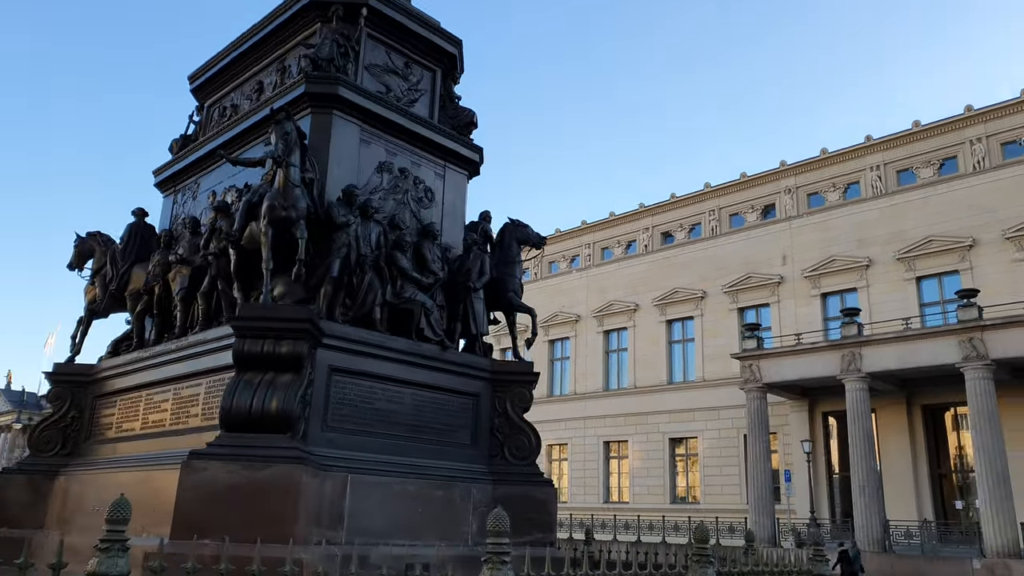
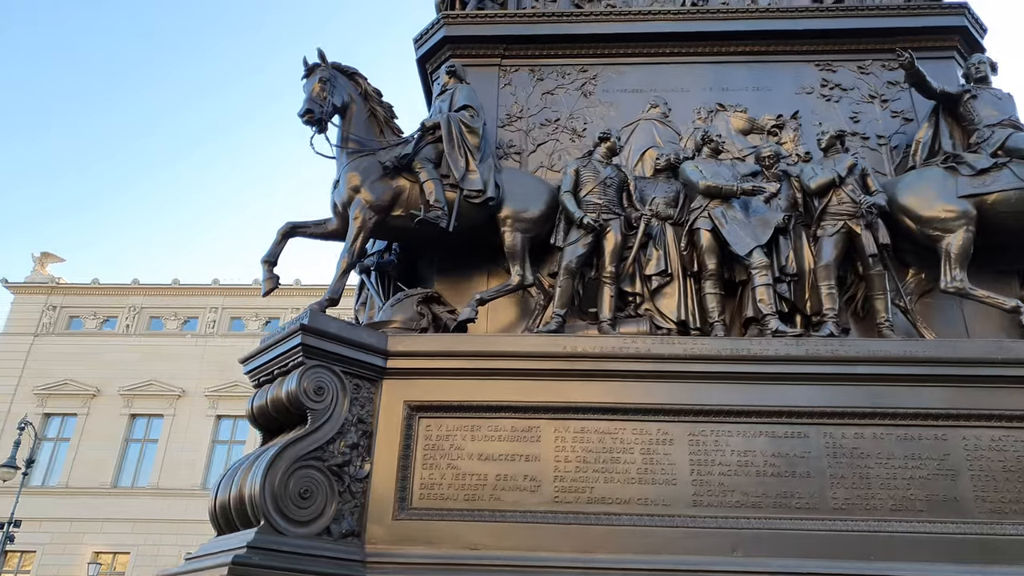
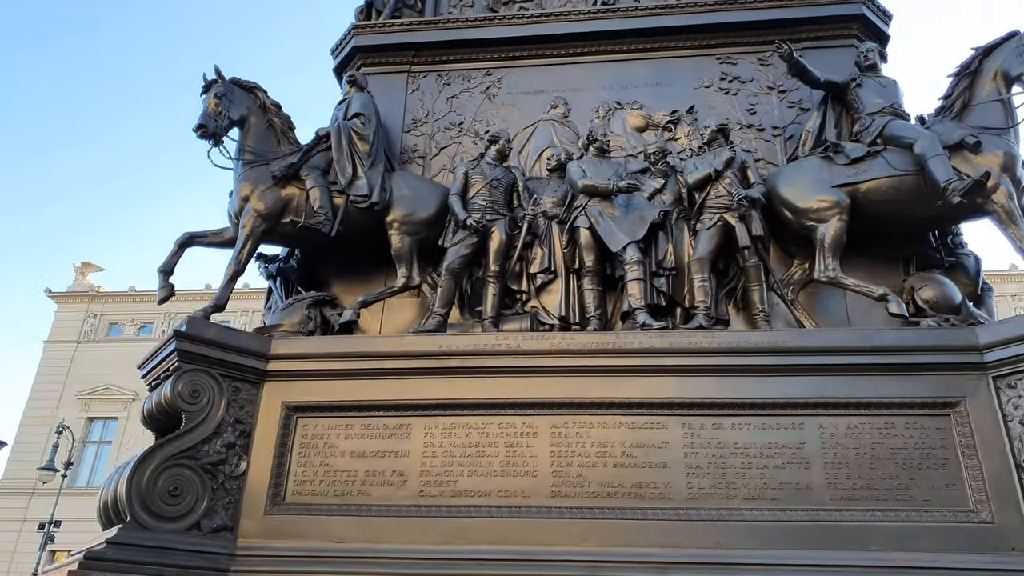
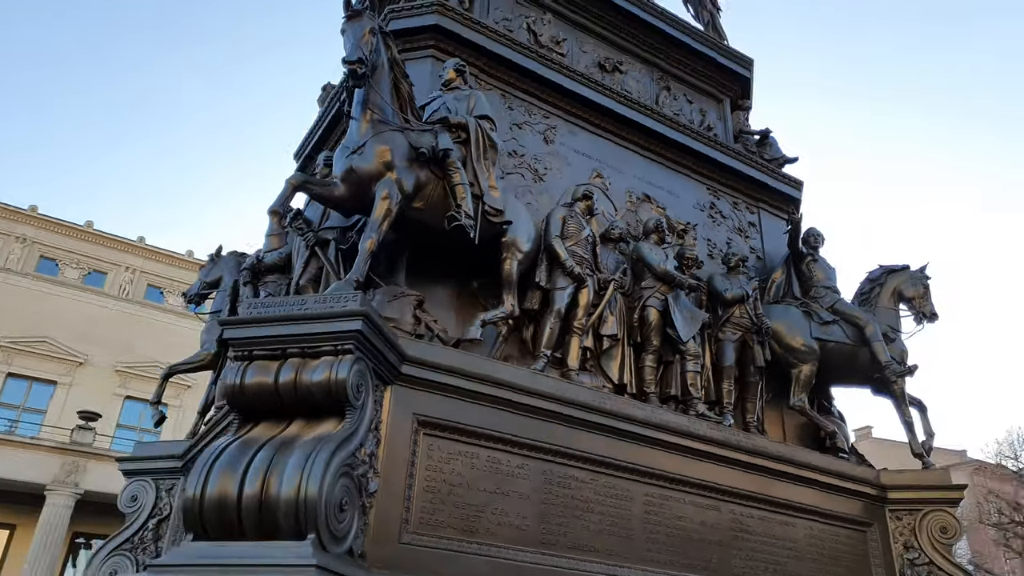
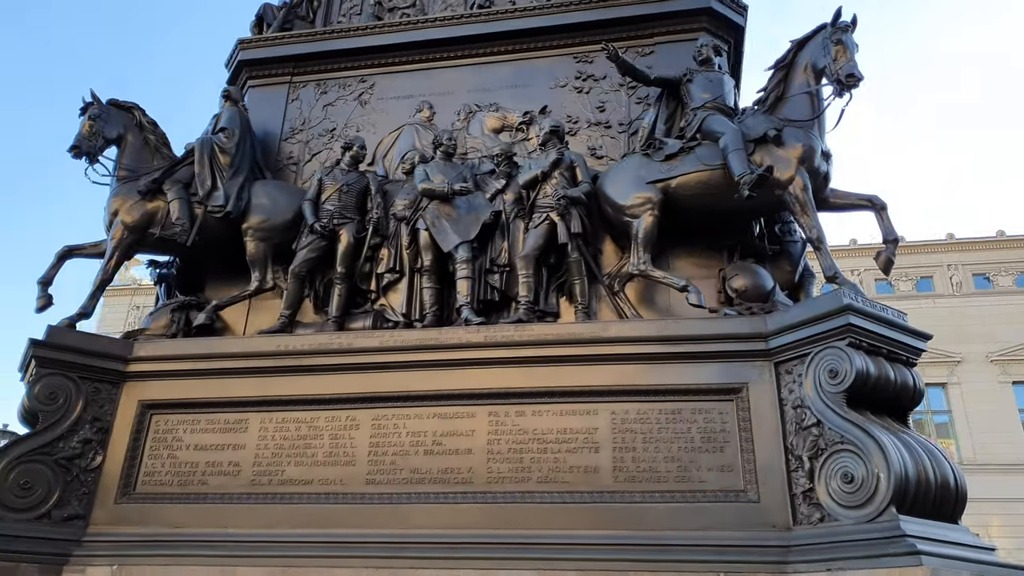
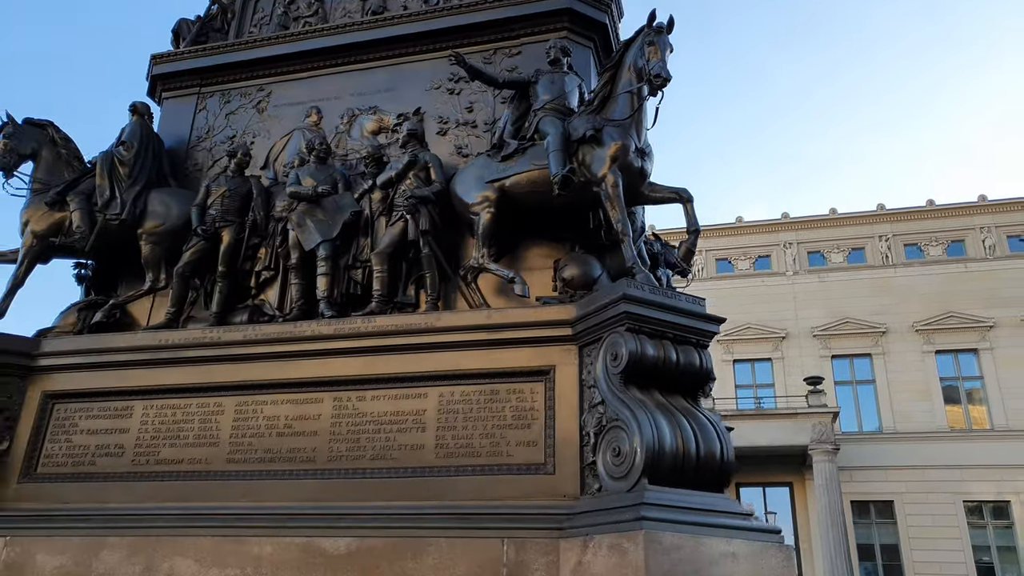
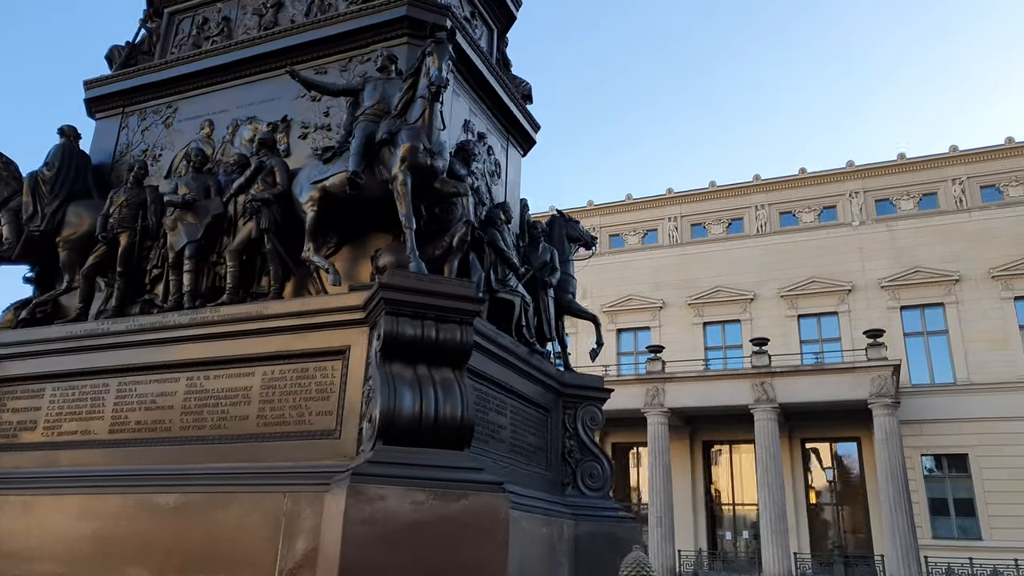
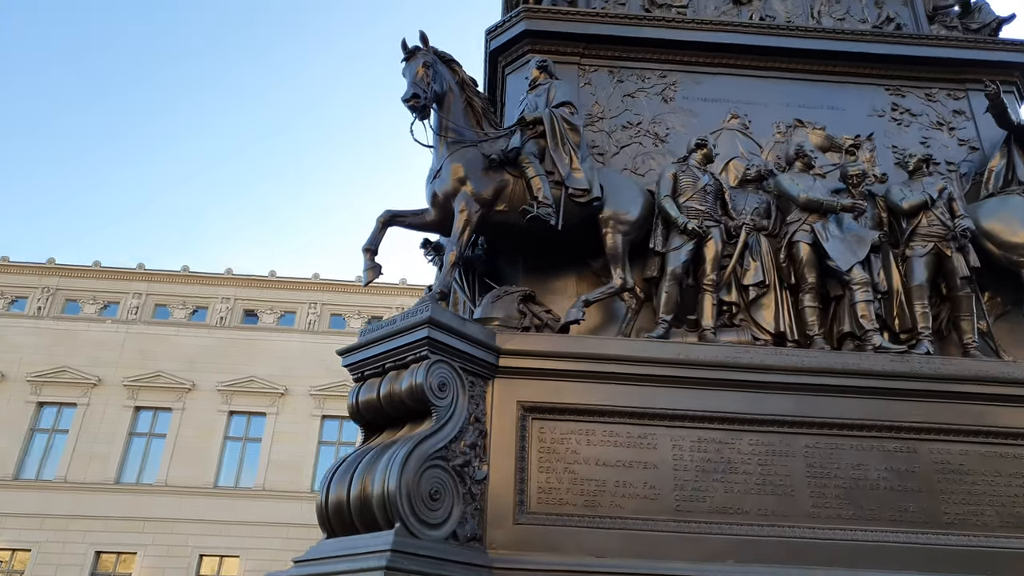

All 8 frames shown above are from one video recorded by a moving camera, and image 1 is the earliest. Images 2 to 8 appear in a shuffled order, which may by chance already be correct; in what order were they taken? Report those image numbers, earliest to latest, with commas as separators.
7, 6, 5, 3, 2, 8, 4
